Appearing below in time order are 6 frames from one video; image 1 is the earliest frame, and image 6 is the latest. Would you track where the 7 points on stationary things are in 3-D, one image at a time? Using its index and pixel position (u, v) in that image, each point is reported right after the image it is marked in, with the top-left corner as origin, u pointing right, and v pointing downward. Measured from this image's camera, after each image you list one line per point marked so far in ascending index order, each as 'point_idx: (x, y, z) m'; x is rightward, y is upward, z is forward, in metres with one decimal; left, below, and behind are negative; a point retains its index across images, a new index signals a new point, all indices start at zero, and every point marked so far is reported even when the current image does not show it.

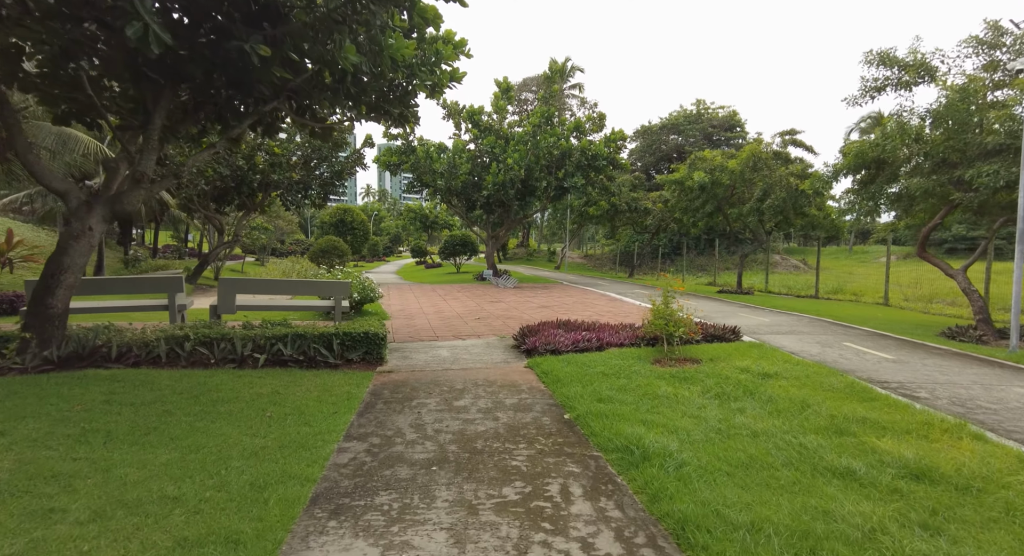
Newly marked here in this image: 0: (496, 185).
0: (-0.6, +3.6, +19.4) m
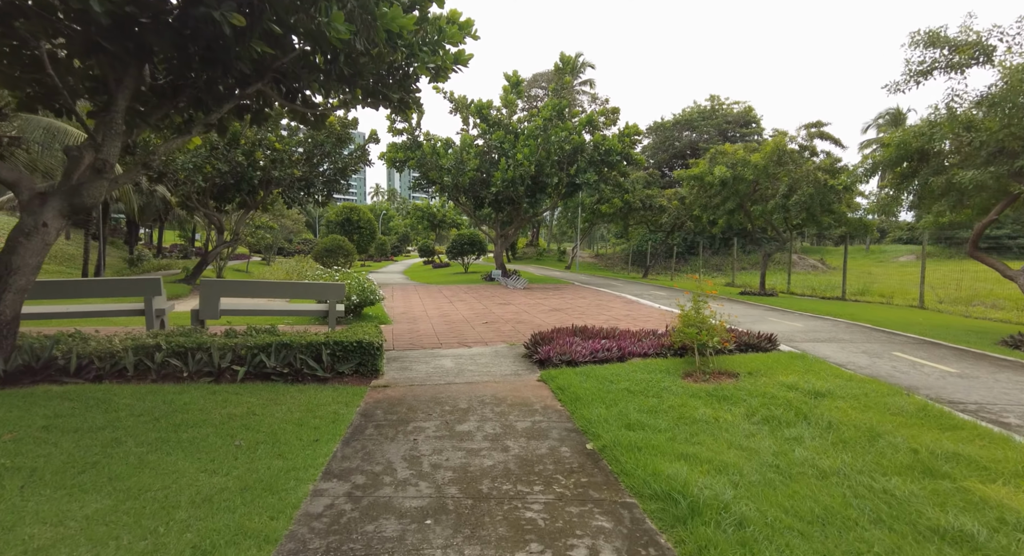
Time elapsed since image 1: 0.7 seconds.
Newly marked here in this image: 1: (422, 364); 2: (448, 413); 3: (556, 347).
0: (-0.2, +3.5, +18.7) m
1: (-1.2, -1.1, +6.7) m
2: (-0.6, -1.3, +4.9) m
3: (+0.6, -0.9, +6.7) m
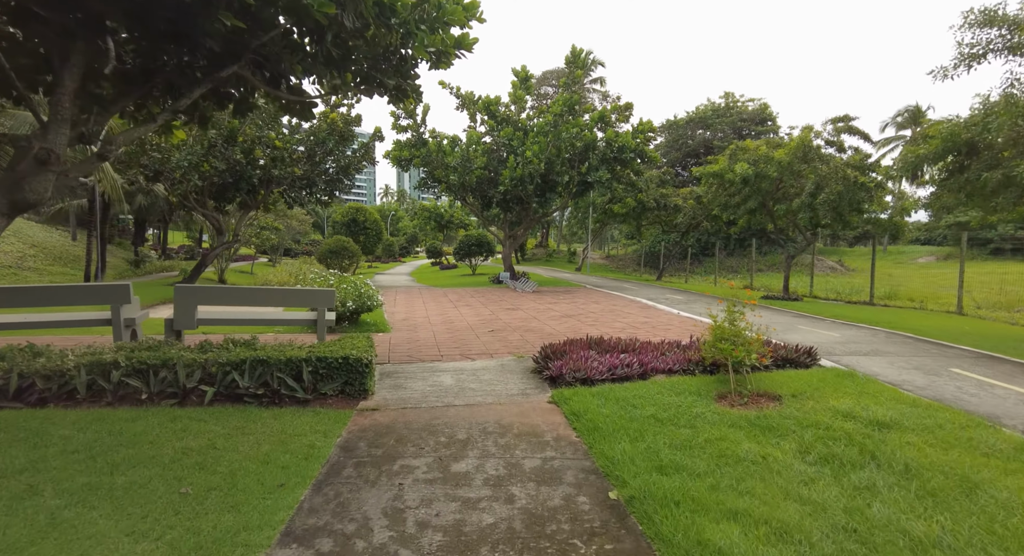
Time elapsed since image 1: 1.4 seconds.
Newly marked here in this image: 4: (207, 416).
0: (+0.1, +3.5, +17.9) m
1: (-1.1, -1.2, +6.0) m
2: (-0.6, -1.4, +4.1) m
3: (+0.7, -1.0, +5.9) m
4: (-2.7, -1.2, +4.5) m
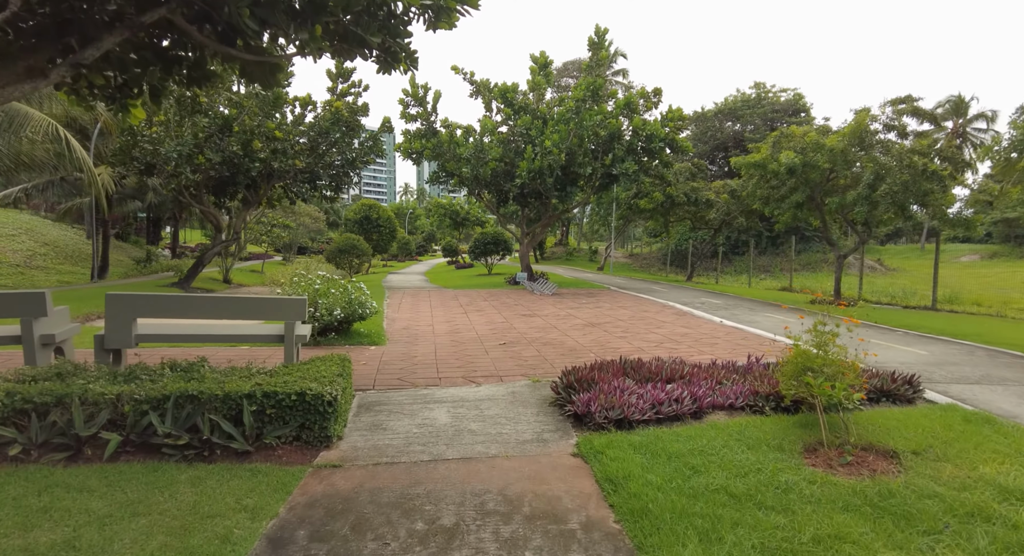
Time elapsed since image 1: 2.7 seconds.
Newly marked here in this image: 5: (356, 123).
0: (+0.6, +3.4, +16.5) m
1: (-1.0, -1.3, +4.7) m
2: (-0.5, -1.4, +2.8) m
3: (+0.8, -1.1, +4.5) m
4: (-2.6, -1.3, +3.2) m
5: (-4.9, +4.9, +15.9) m
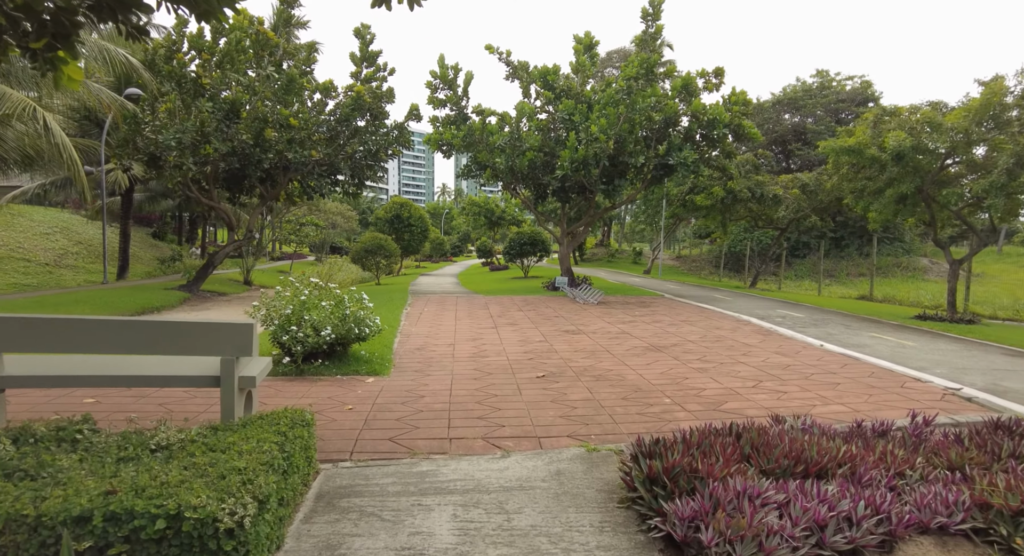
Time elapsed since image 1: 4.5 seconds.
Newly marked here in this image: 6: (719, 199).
0: (+1.8, +3.3, +14.6) m
1: (-0.7, -1.4, +2.8) m
2: (-0.4, -1.6, +0.9) m
3: (+1.0, -1.2, +2.6) m
4: (-2.5, -1.4, +1.5) m
5: (-3.8, +4.8, +14.4) m
6: (+7.8, +3.0, +19.2) m
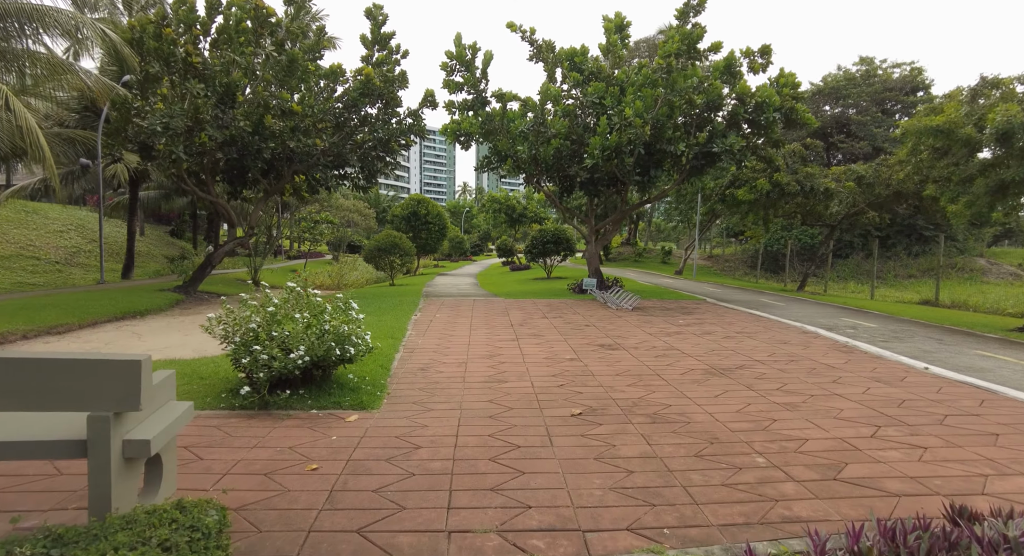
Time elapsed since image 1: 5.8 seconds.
0: (+2.4, +3.2, +13.1) m
1: (-0.6, -1.5, +1.4) m
2: (-0.4, -1.6, -0.5) m
3: (+1.1, -1.3, +1.1) m
4: (-2.4, -1.4, +0.2) m
5: (-3.2, +4.7, +13.1) m
6: (+8.6, +2.9, +17.4) m
